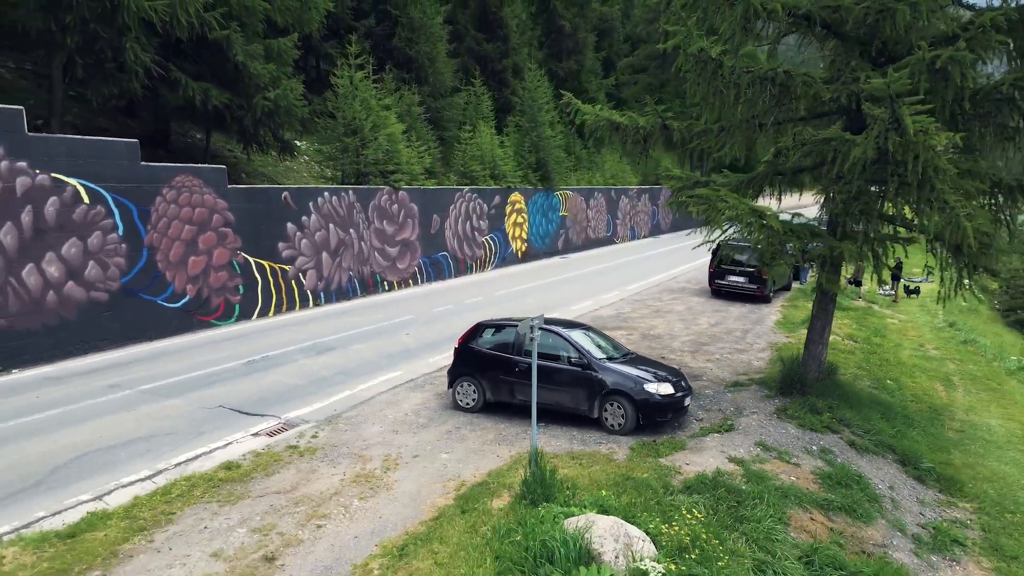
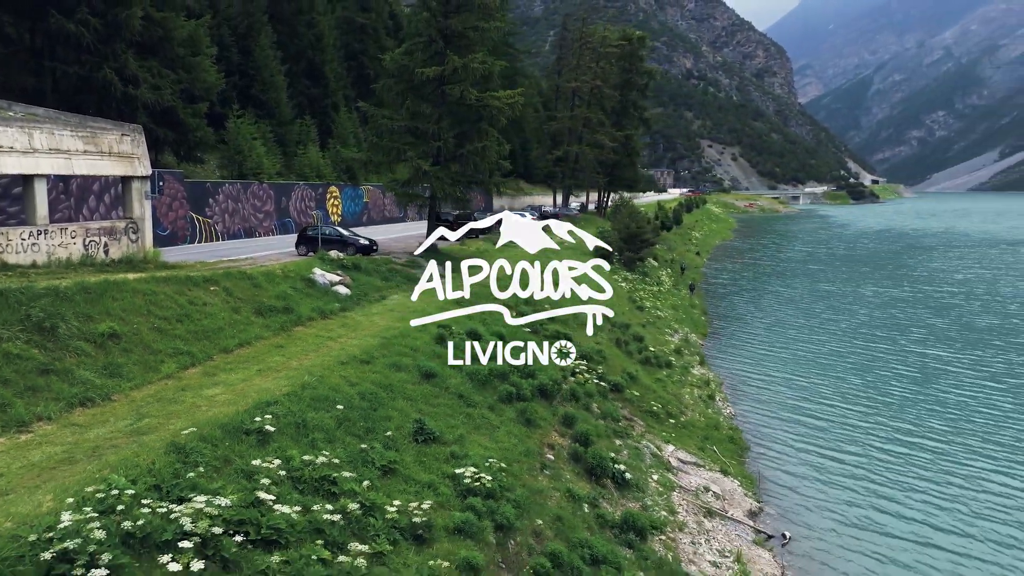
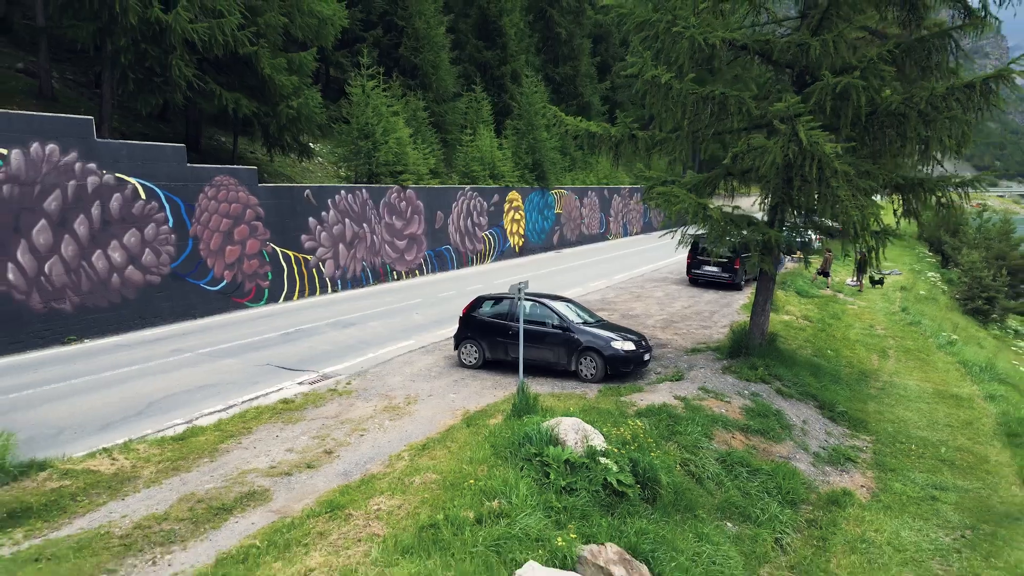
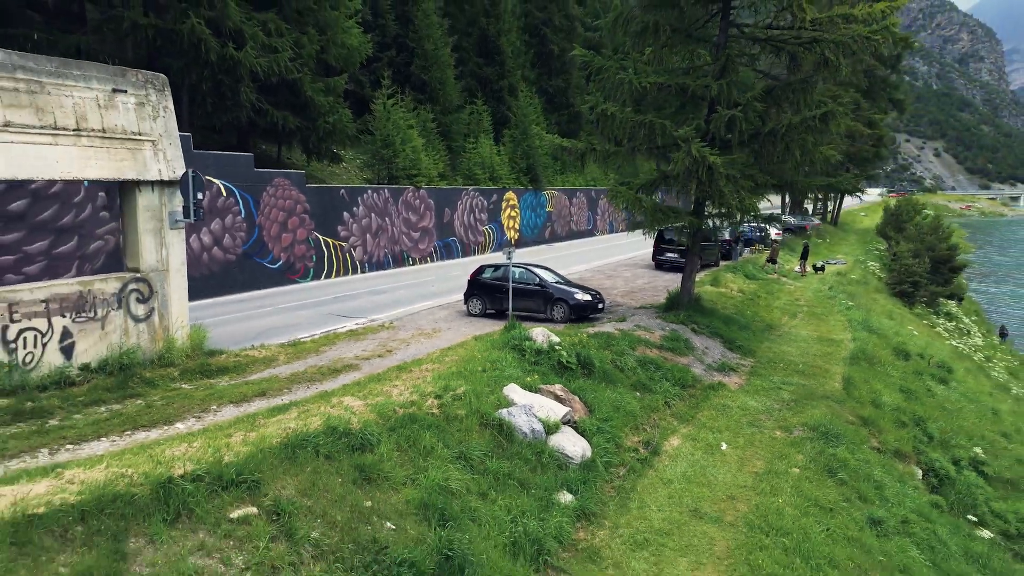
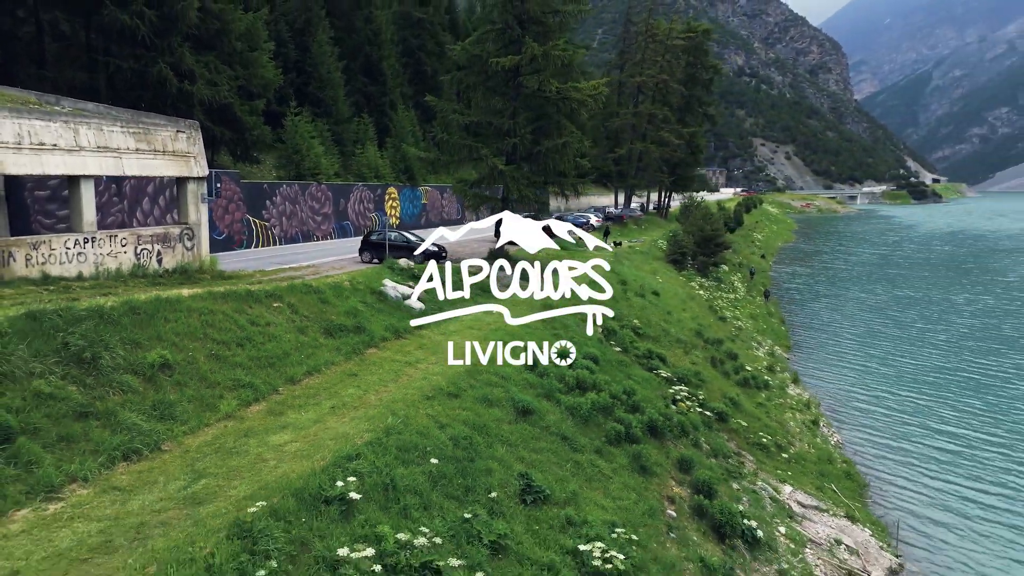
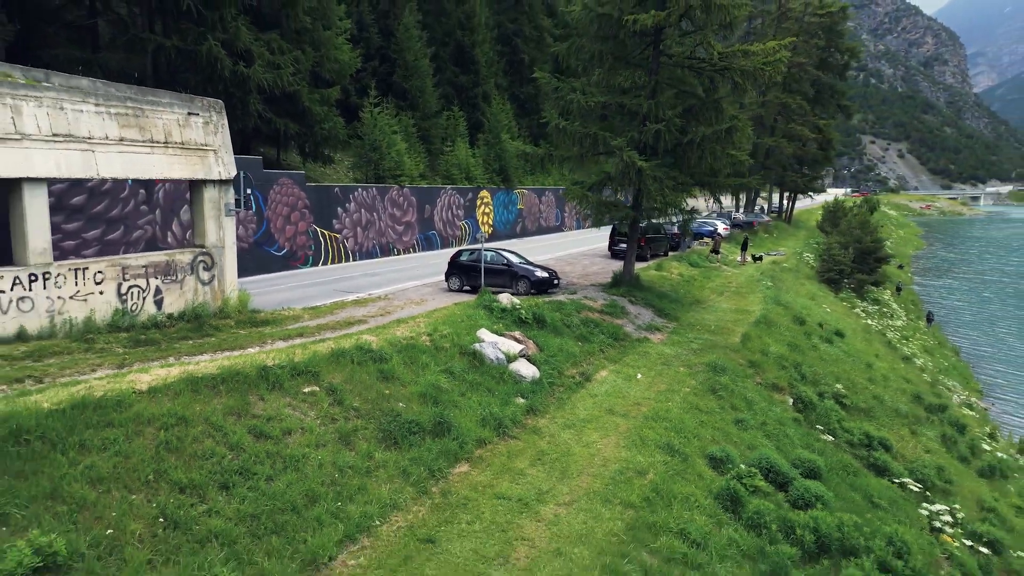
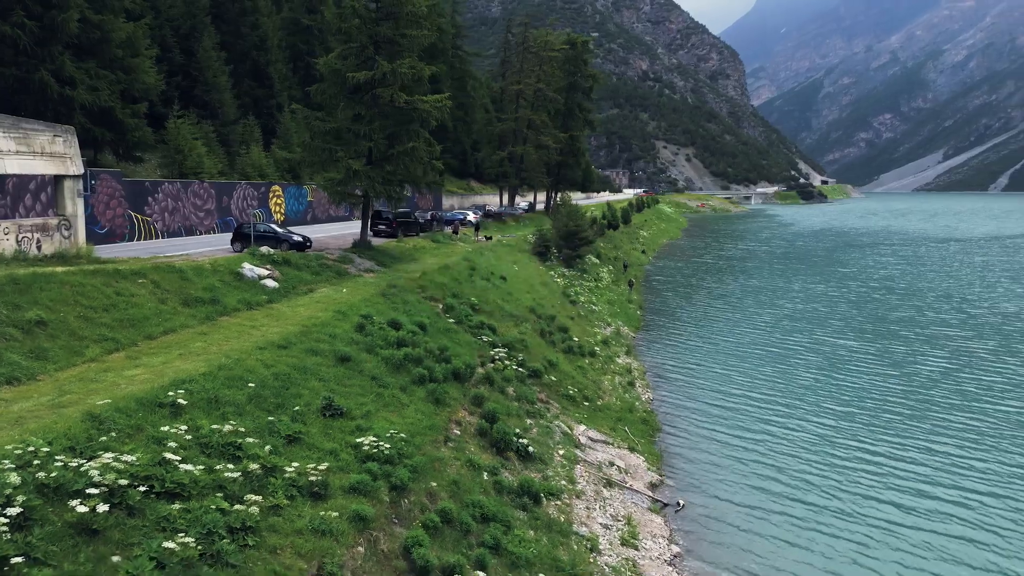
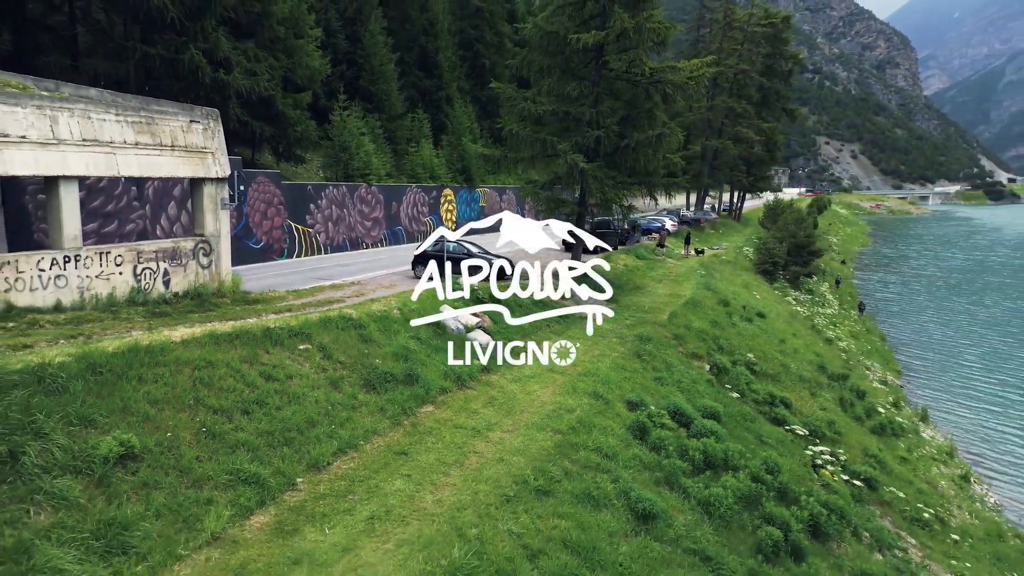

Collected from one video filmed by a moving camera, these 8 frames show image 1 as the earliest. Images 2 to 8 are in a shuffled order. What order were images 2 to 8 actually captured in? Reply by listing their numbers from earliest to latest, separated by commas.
3, 4, 6, 8, 5, 2, 7
